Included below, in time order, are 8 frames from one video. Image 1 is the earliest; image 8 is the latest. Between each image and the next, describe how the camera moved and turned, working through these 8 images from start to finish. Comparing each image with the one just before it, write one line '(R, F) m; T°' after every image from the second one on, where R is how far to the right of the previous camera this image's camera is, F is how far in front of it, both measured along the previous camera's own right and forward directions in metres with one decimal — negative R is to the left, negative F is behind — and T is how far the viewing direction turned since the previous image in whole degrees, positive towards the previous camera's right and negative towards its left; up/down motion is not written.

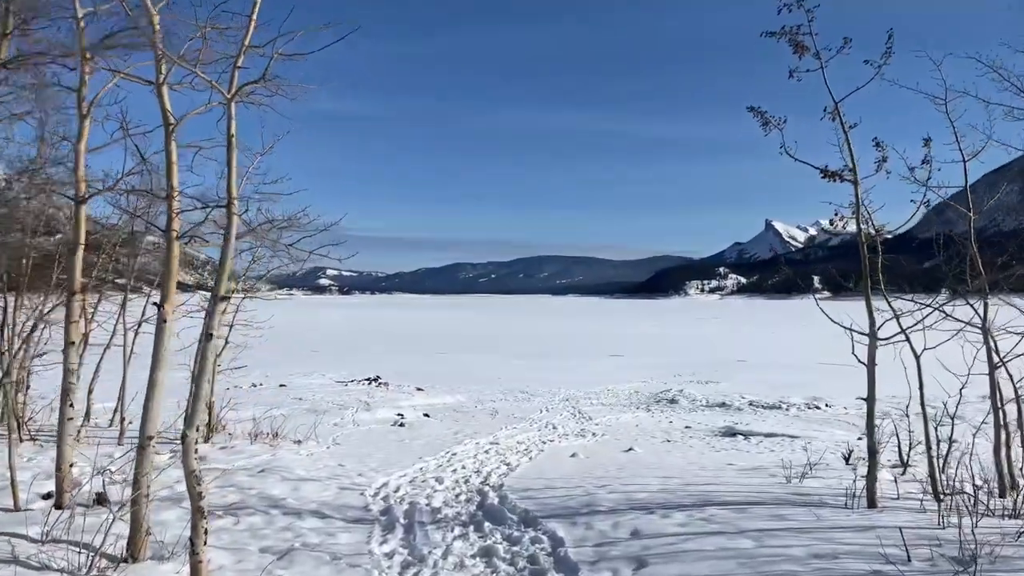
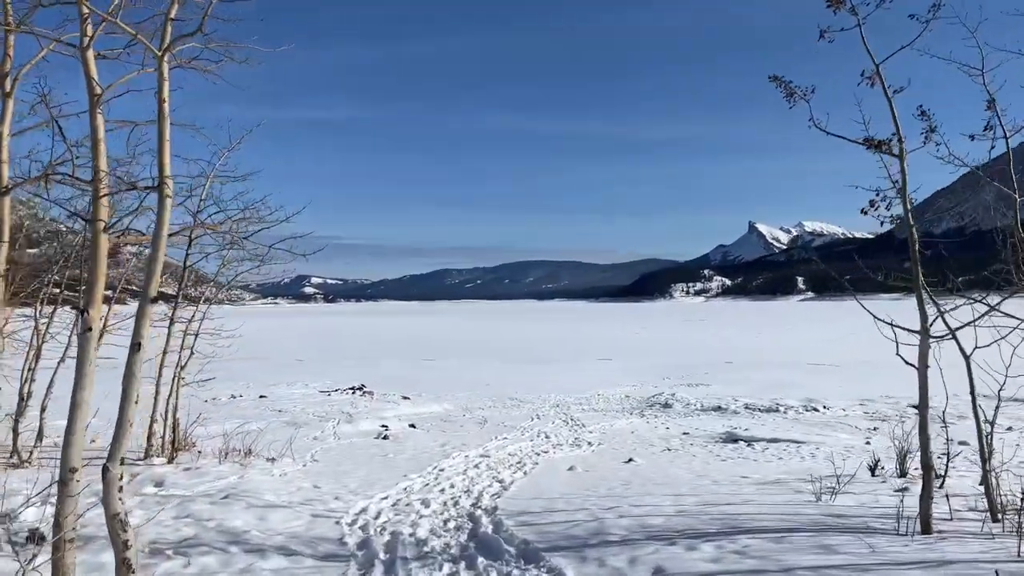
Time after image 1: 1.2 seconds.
(0.0, +0.6) m; +1°
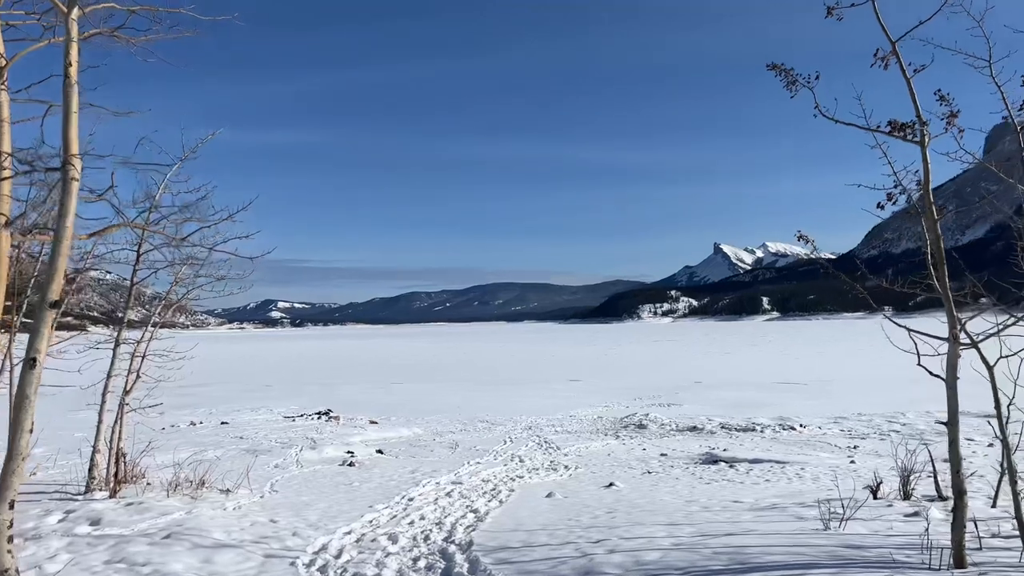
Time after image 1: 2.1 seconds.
(-0.1, +0.5) m; +3°
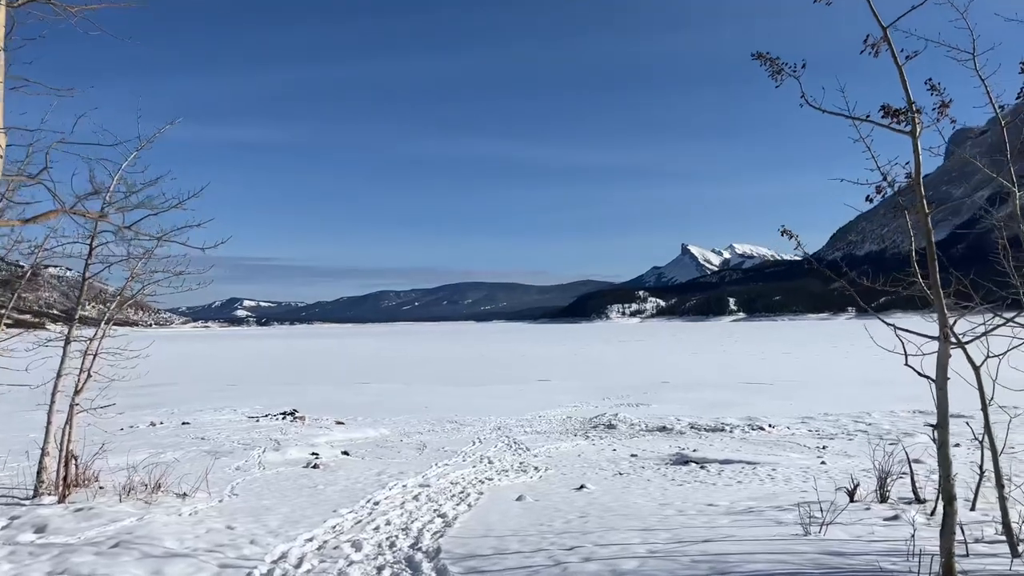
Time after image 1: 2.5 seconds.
(0.0, +0.2) m; +3°
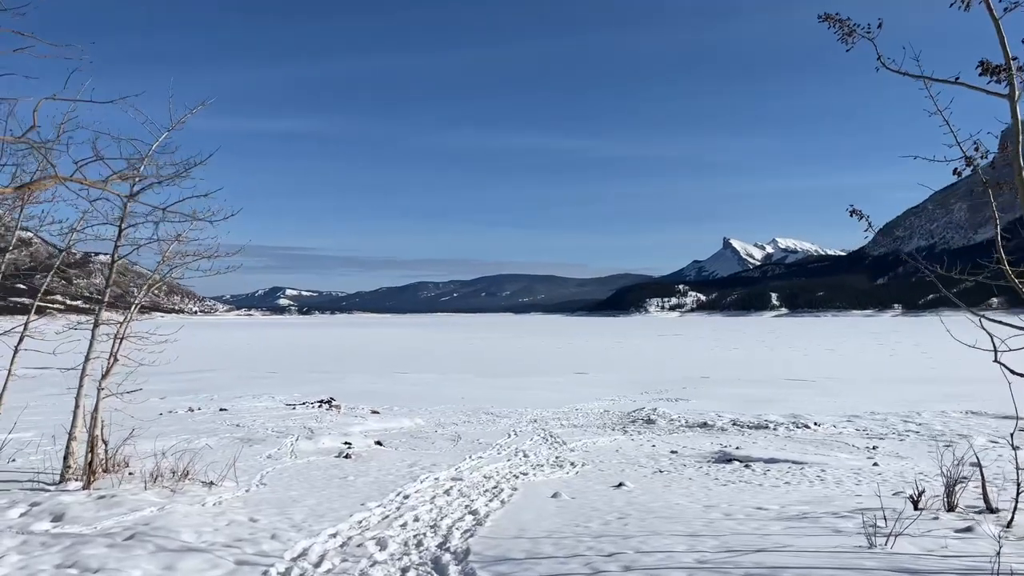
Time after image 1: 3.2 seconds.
(0.0, +0.3) m; -3°
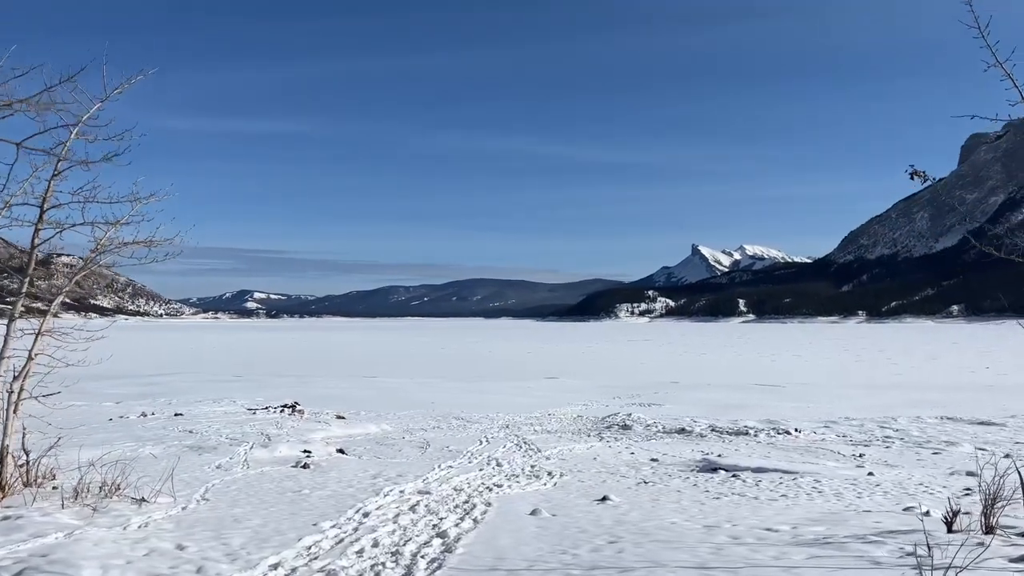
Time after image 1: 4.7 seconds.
(0.0, +0.8) m; +2°
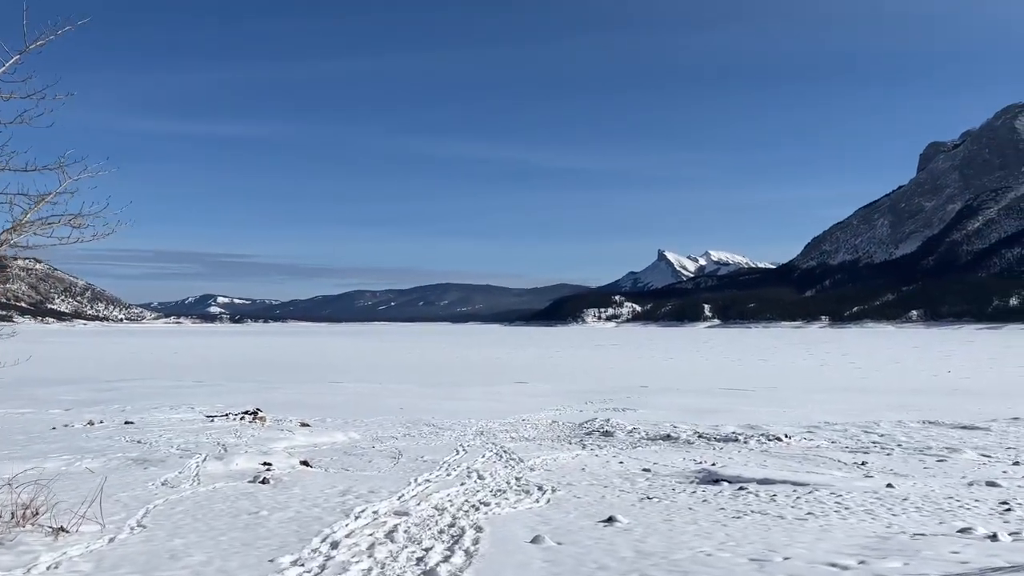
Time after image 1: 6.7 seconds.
(-0.3, +1.0) m; +3°
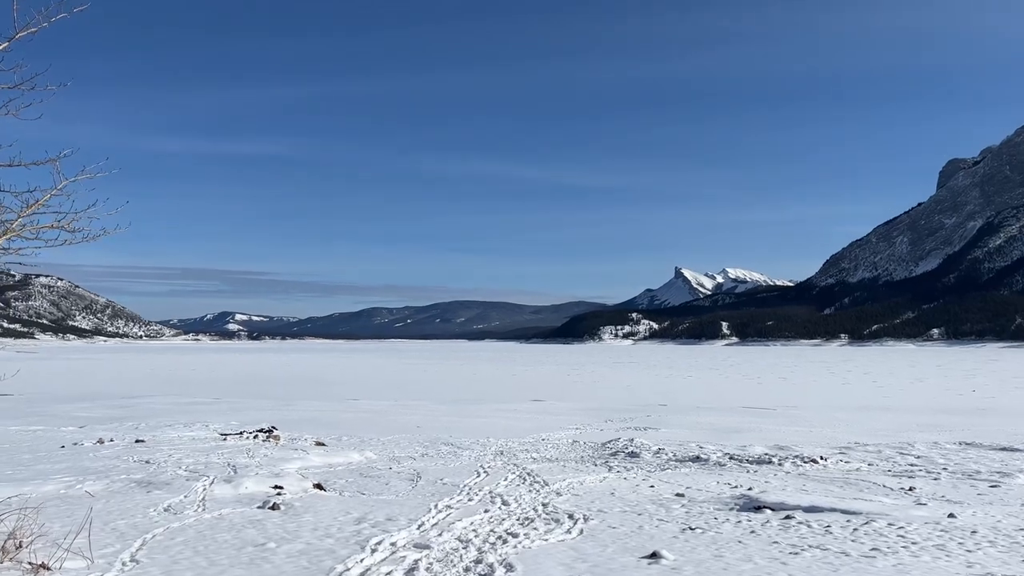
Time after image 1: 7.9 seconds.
(-0.1, +0.6) m; -1°
